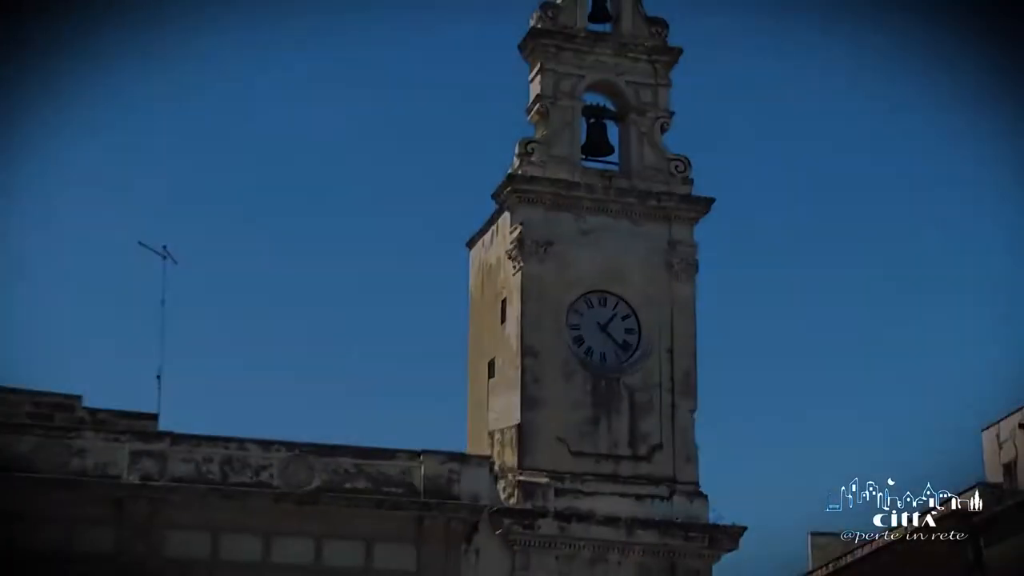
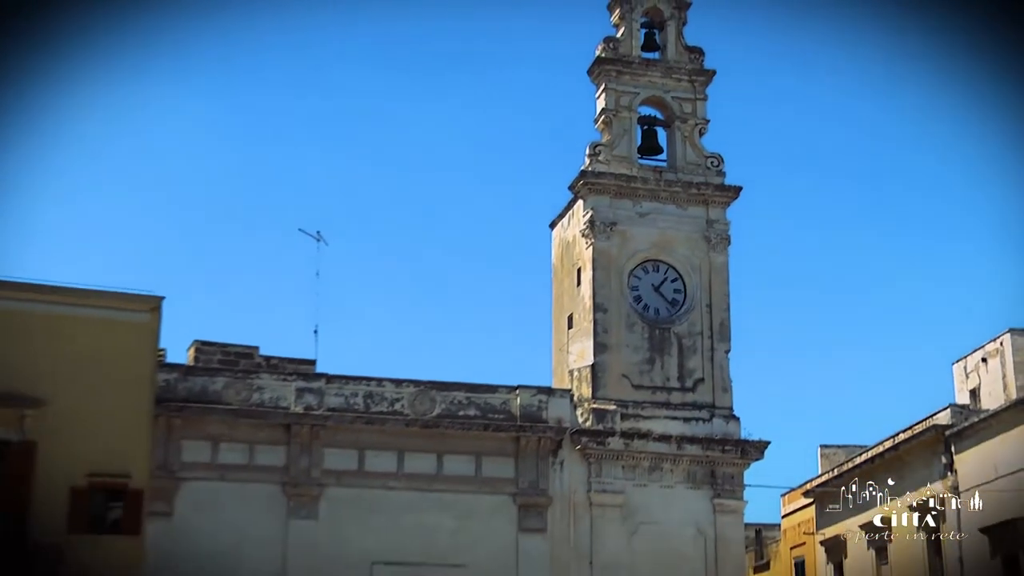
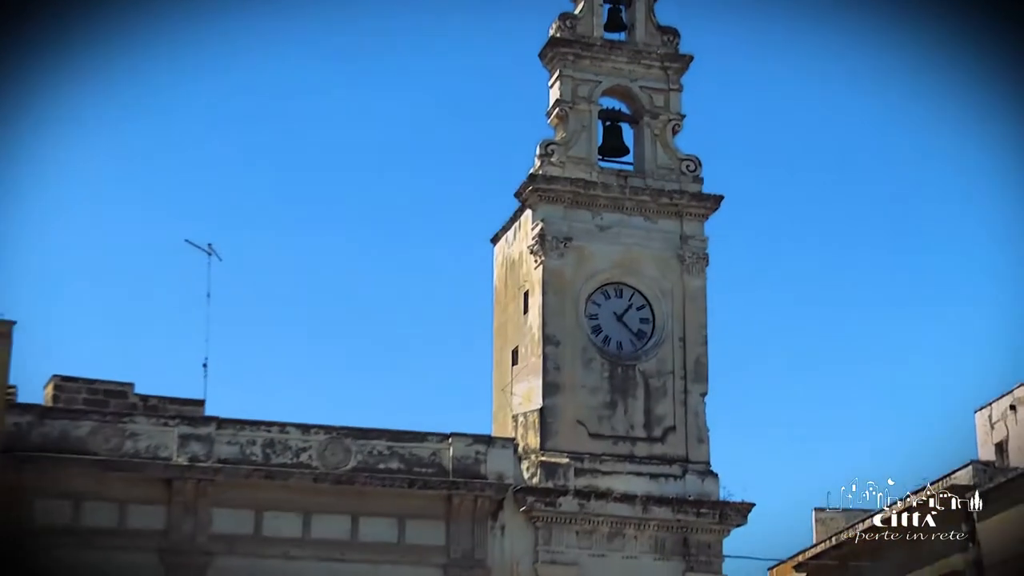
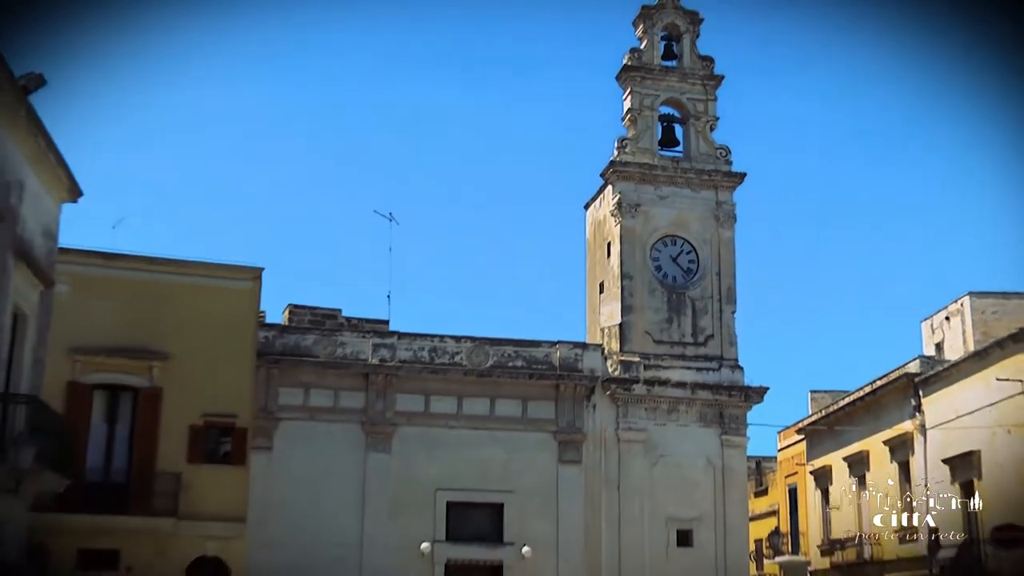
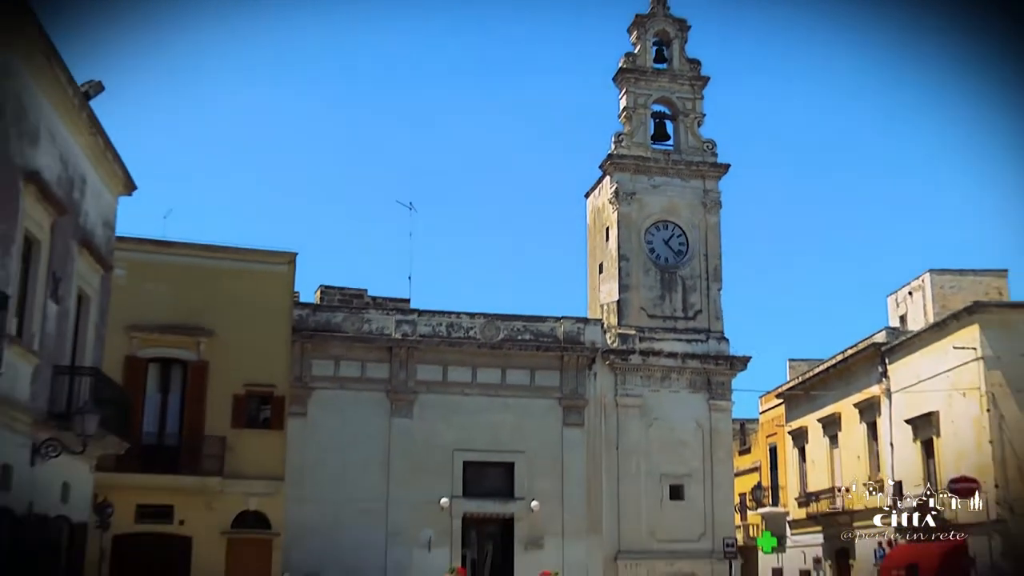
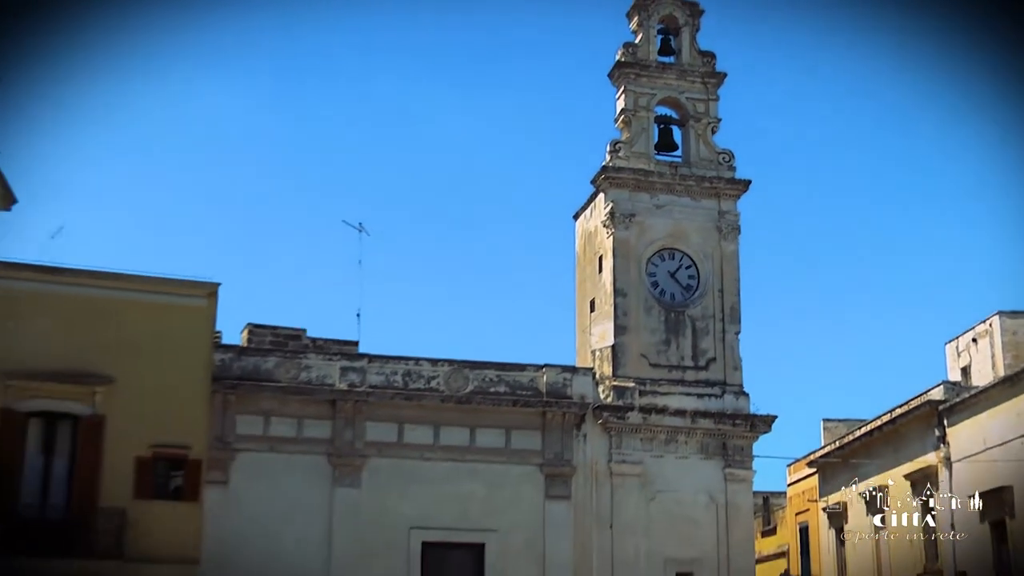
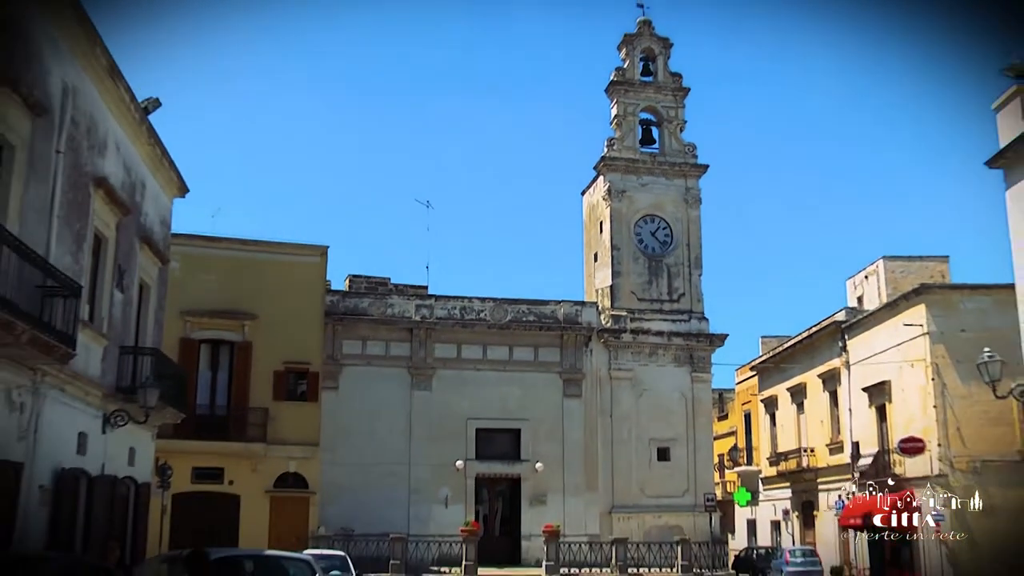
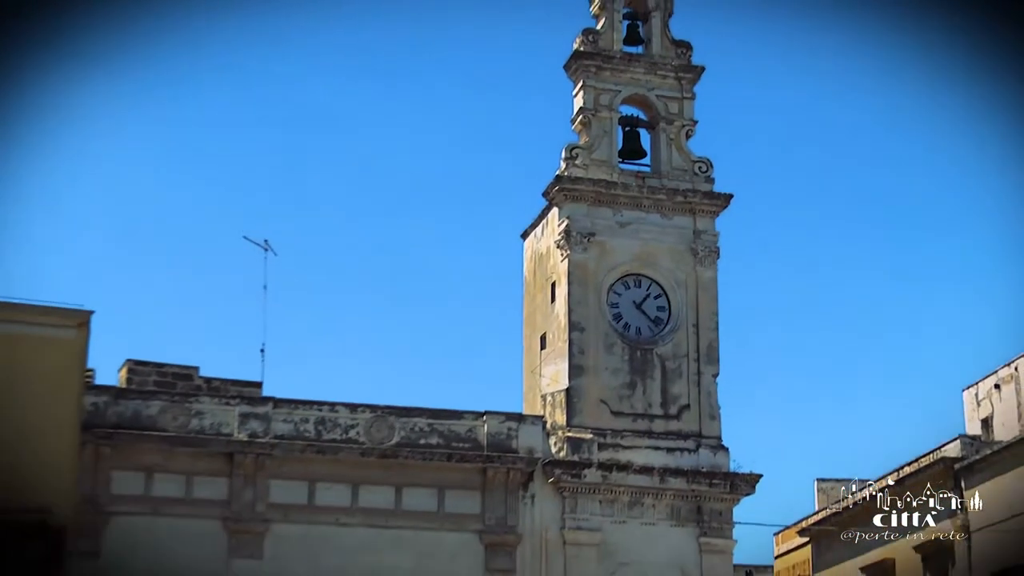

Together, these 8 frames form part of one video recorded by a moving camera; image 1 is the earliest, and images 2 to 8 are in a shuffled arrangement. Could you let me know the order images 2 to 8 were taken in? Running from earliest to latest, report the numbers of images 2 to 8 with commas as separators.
3, 8, 2, 6, 4, 5, 7
